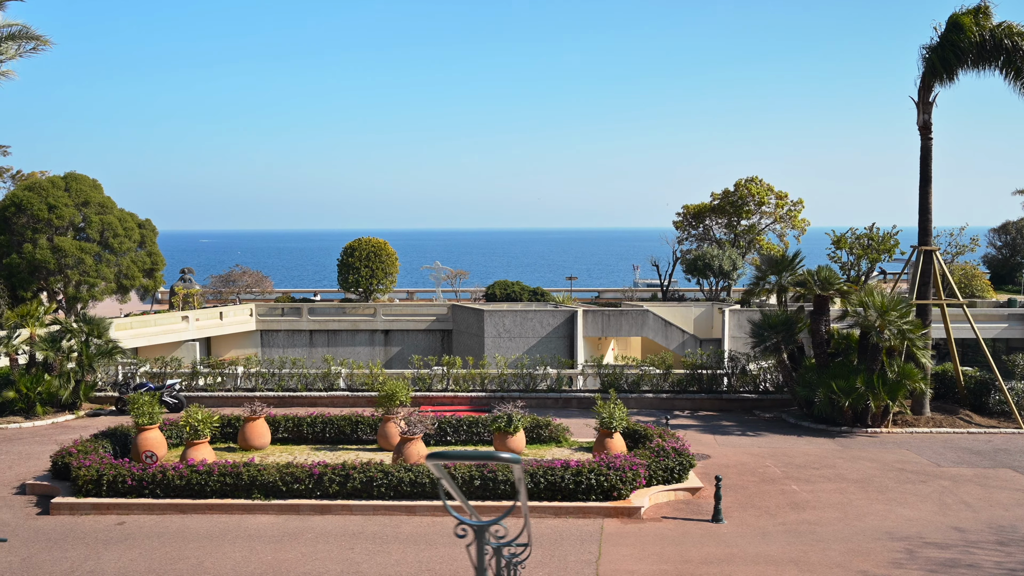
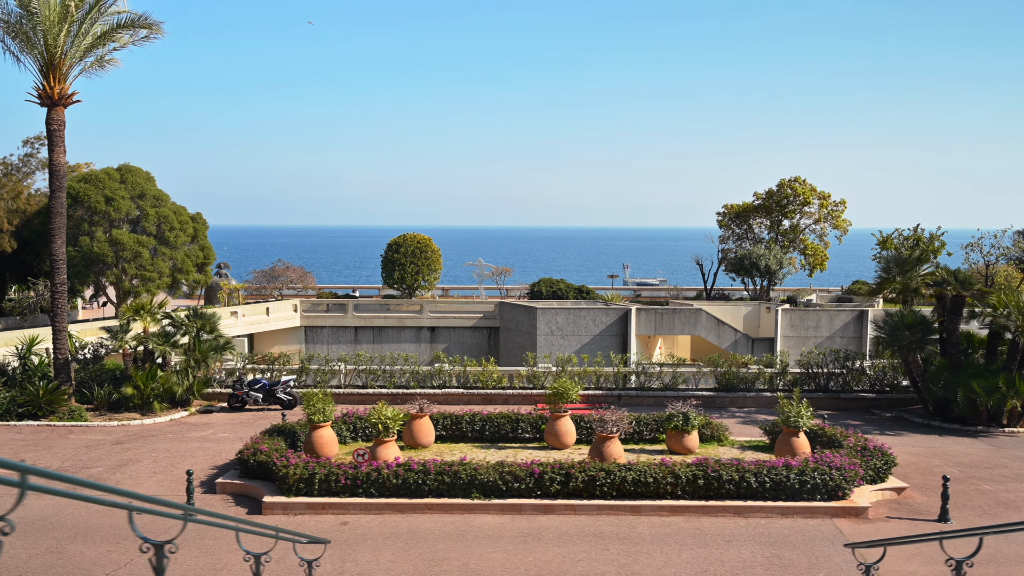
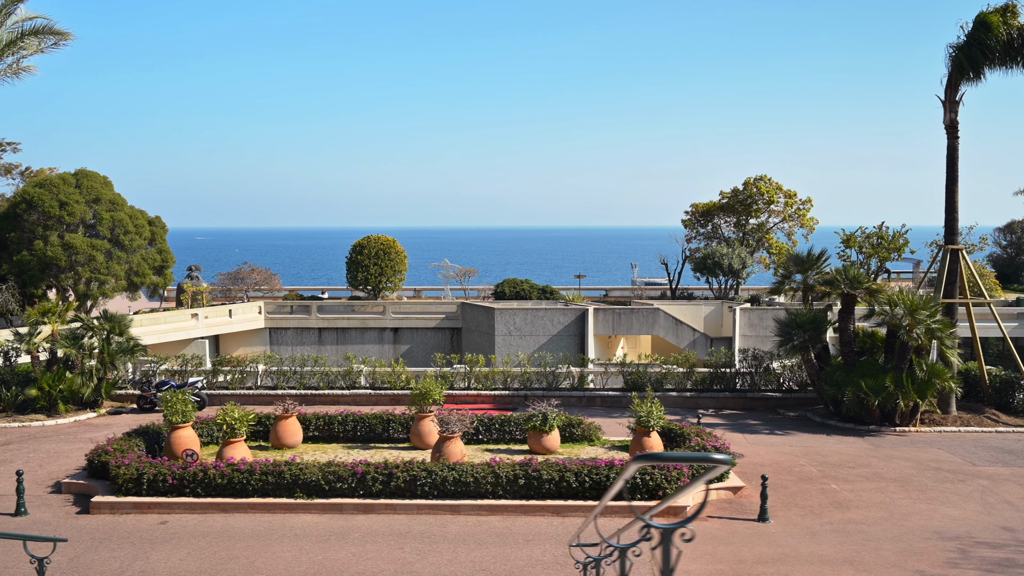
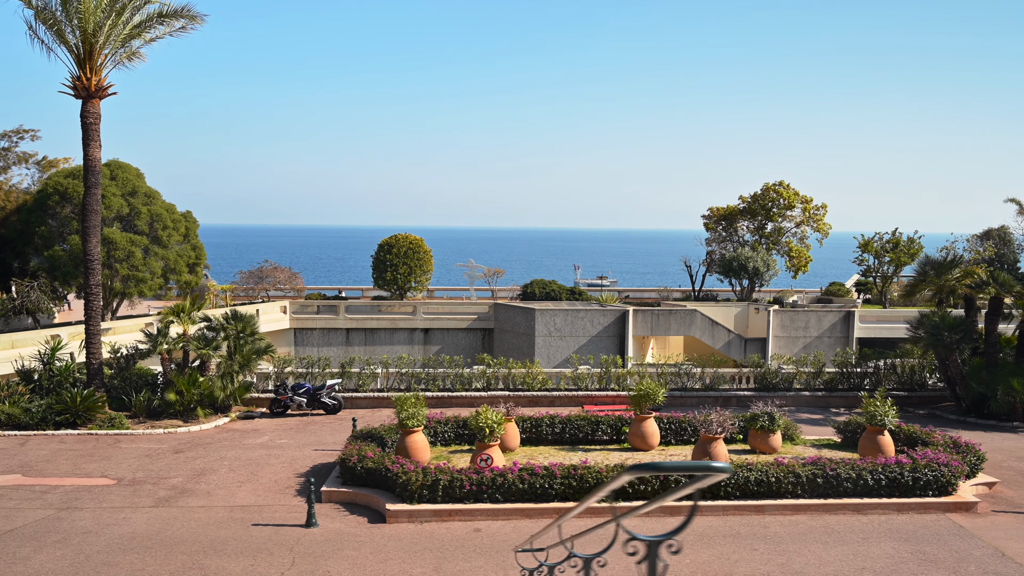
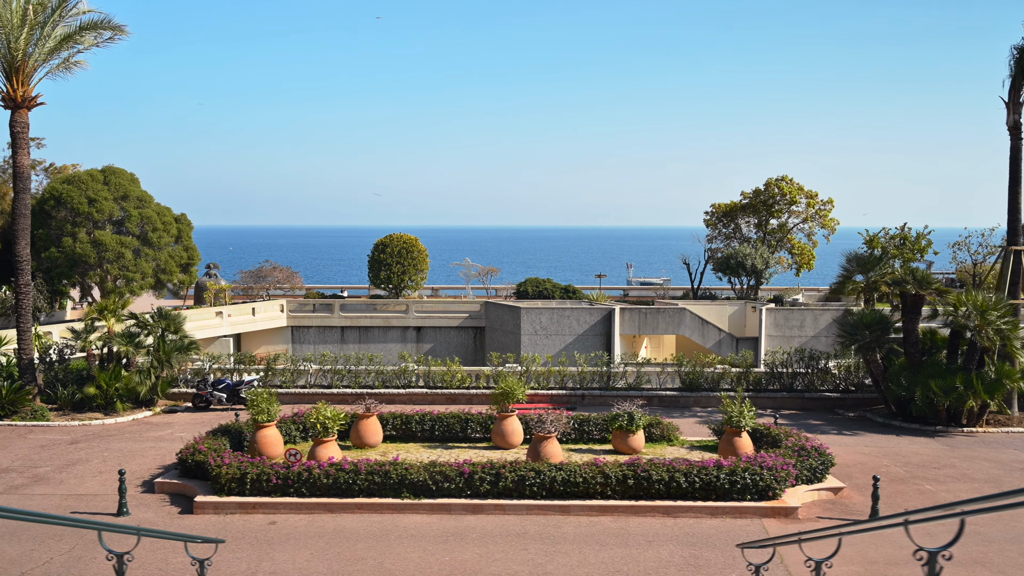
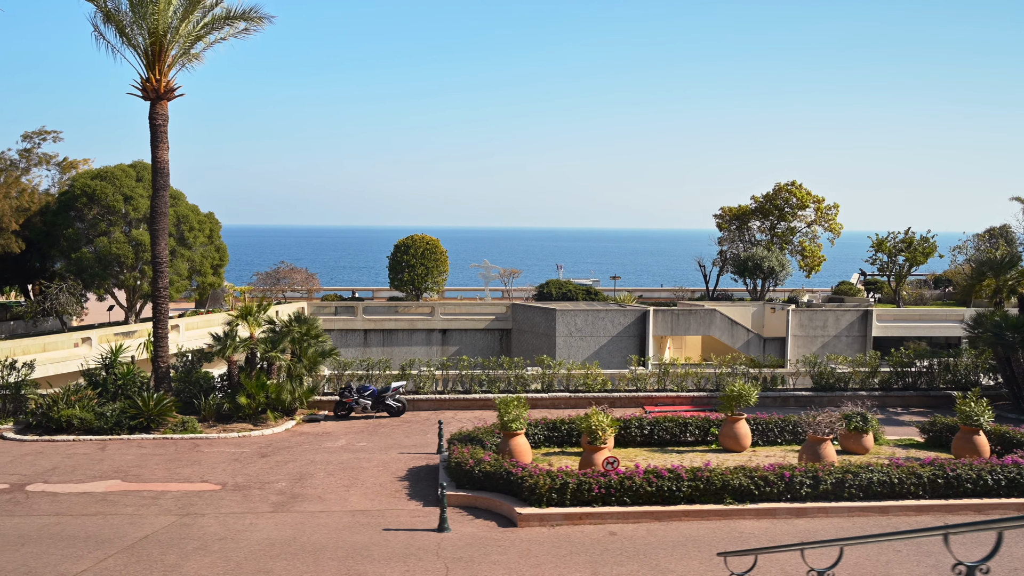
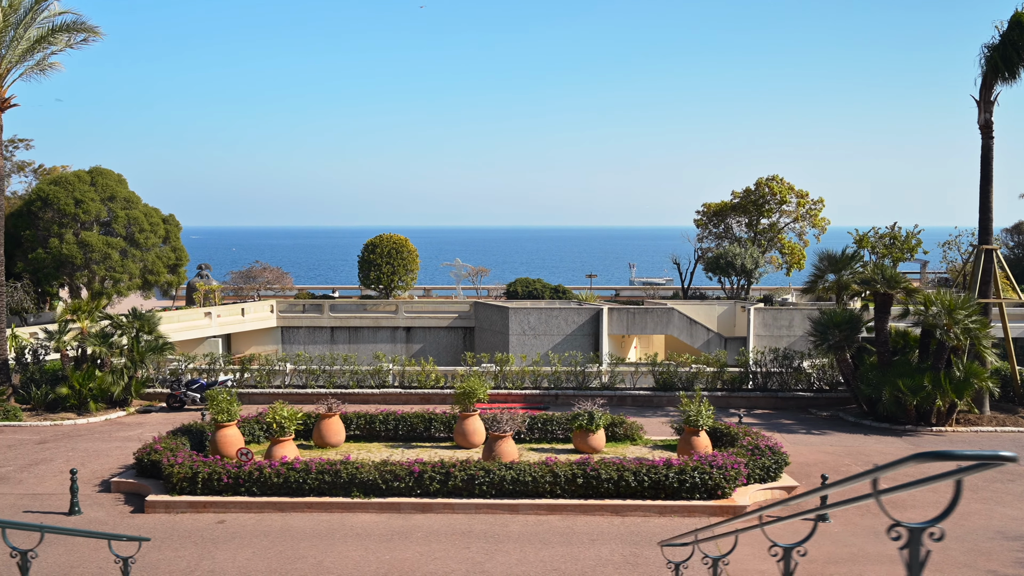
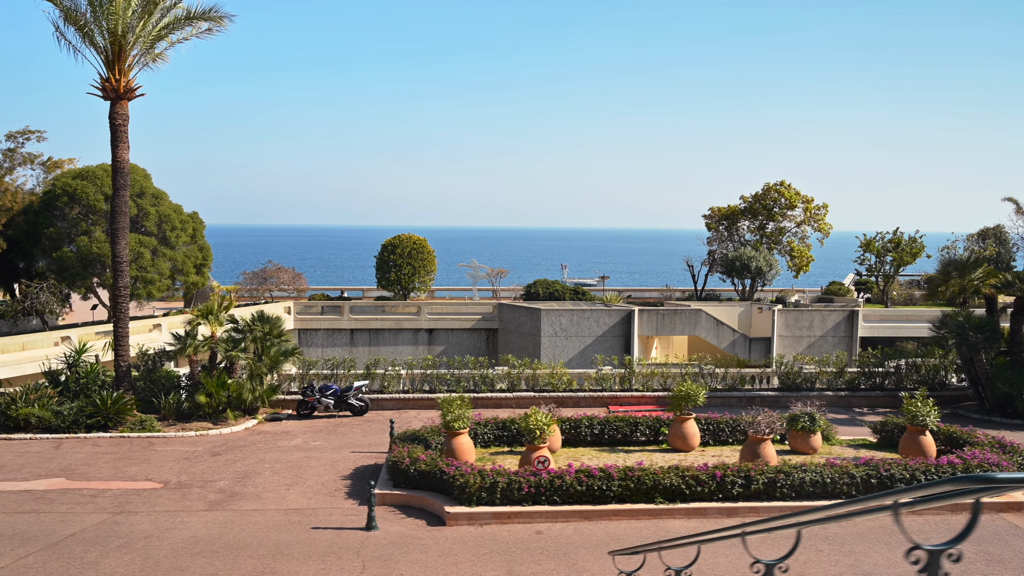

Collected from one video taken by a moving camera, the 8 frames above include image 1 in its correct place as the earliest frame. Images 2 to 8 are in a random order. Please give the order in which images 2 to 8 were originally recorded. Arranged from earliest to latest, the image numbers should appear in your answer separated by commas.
3, 7, 5, 2, 4, 8, 6
